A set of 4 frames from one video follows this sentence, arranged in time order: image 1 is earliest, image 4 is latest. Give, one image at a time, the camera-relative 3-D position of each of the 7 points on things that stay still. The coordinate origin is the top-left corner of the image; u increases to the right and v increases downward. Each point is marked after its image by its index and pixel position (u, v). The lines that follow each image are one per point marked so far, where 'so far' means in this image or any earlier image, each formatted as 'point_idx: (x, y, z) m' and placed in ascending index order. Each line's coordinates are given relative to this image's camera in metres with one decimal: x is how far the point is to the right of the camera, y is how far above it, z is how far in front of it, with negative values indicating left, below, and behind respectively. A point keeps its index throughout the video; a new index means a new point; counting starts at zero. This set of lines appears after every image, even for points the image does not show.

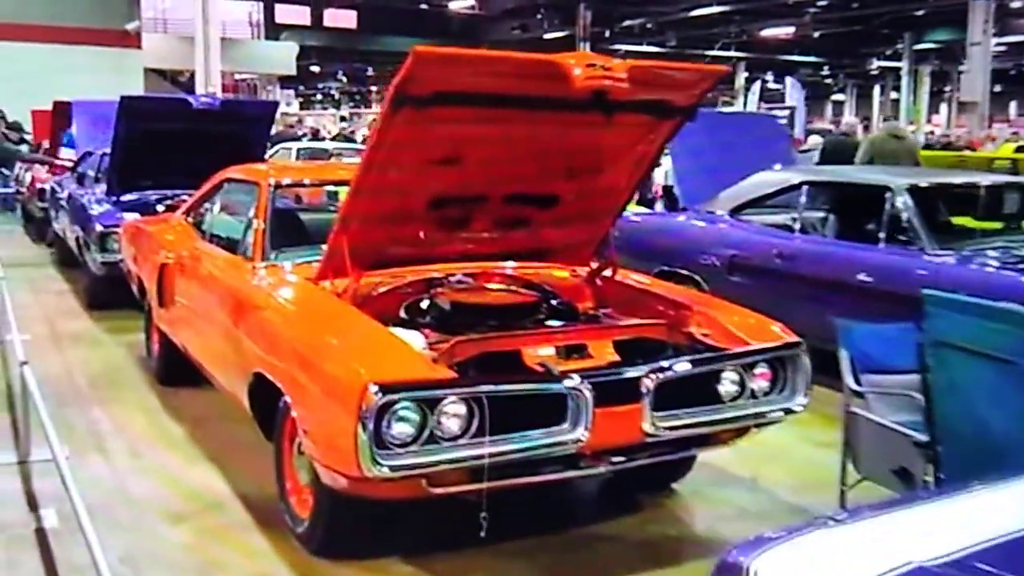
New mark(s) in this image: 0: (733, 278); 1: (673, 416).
0: (+1.3, +0.1, +5.8) m
1: (+0.5, -0.4, +3.0) m
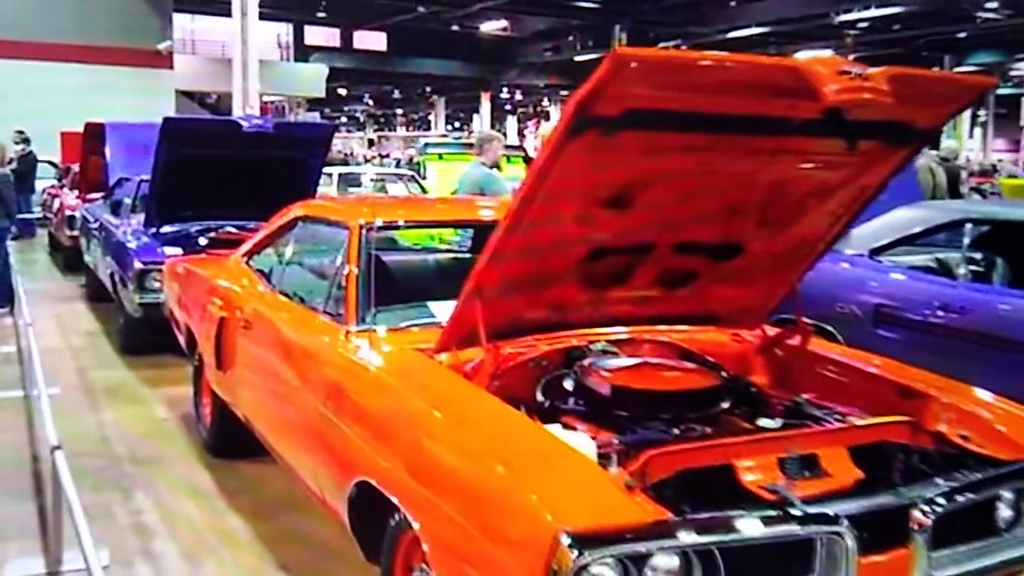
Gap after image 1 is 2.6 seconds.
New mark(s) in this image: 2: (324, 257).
0: (+1.9, -0.2, +5.0) m
1: (+1.0, -0.6, +2.2) m
2: (-0.8, +0.1, +3.8) m
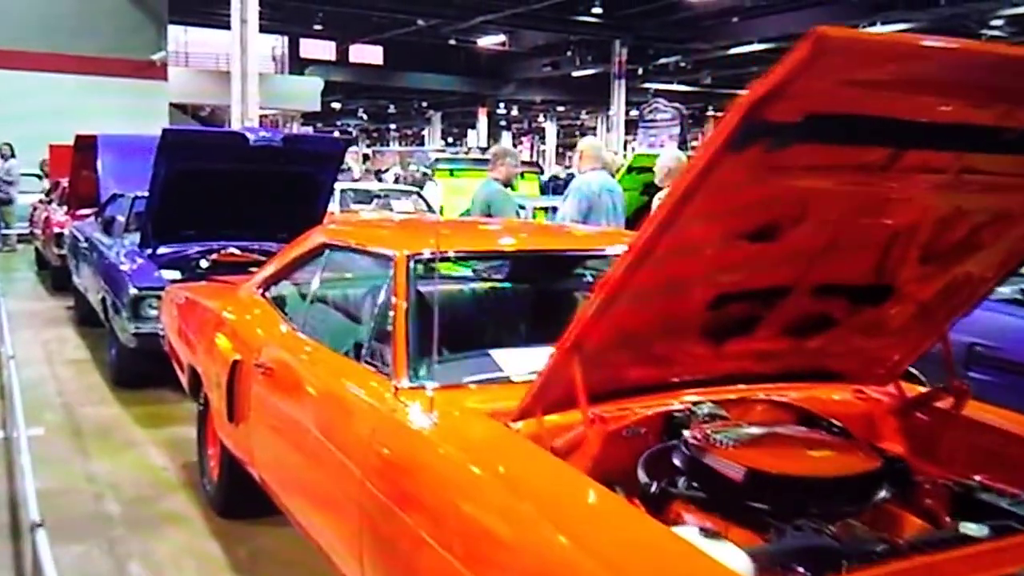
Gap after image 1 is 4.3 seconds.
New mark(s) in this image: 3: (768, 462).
0: (+2.1, -0.4, +4.4) m
1: (+1.2, -0.7, +1.6) m
2: (-0.5, 0.0, +3.3) m
3: (+0.6, -0.4, +2.1) m
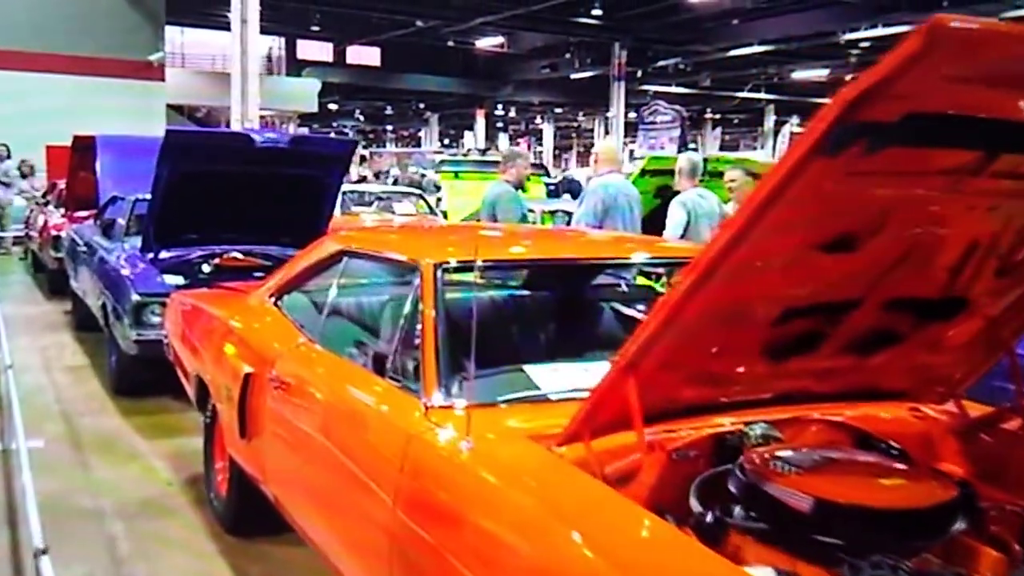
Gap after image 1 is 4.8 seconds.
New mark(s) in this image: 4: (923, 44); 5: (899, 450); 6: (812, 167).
0: (+2.2, -0.4, +4.3) m
1: (+1.3, -0.8, +1.5) m
2: (-0.4, 0.0, +3.1) m
3: (+0.7, -0.4, +1.9) m
4: (+0.5, +0.3, +1.3) m
5: (+0.9, -0.4, +2.3) m
6: (+0.5, +0.2, +1.5) m
